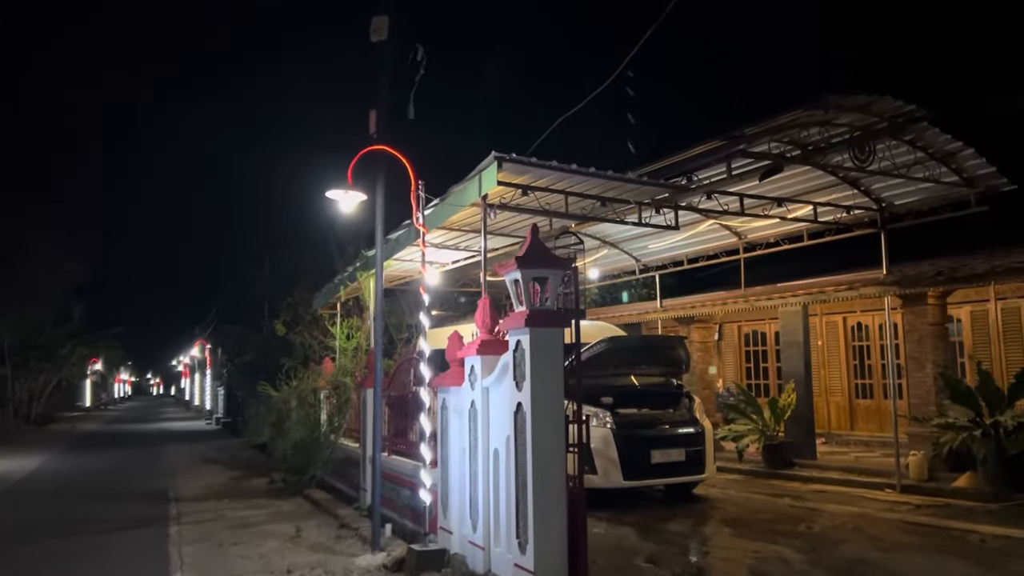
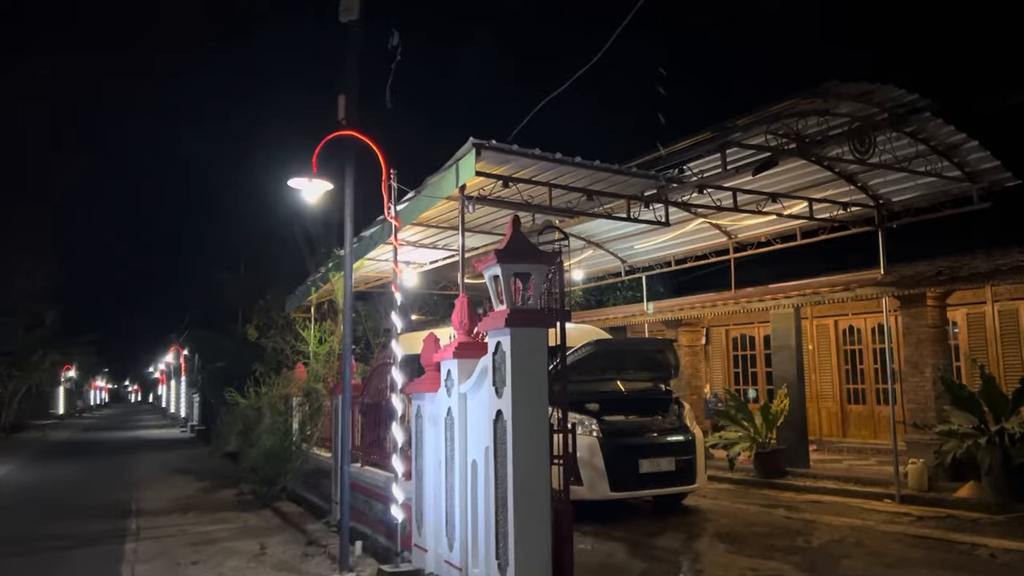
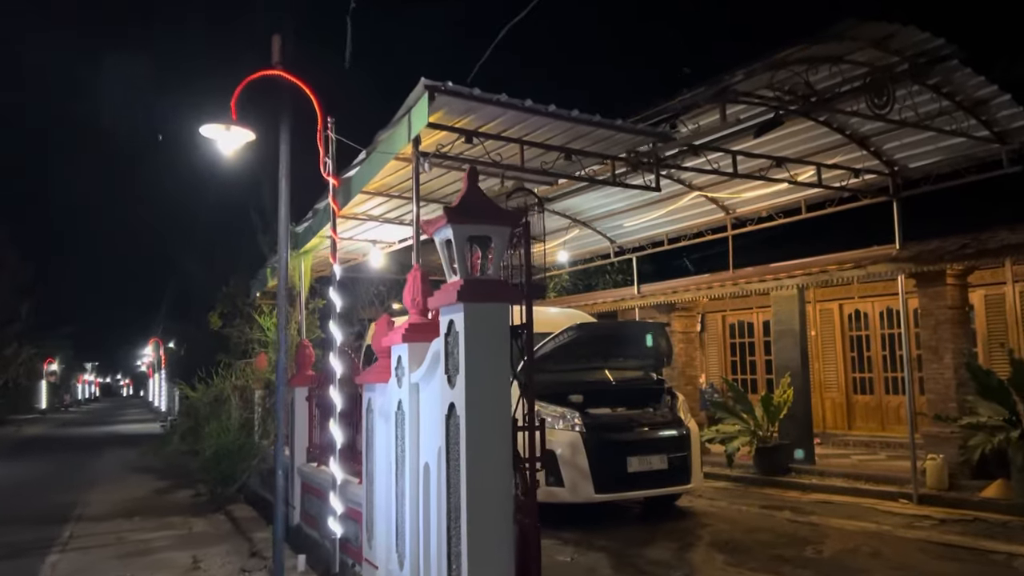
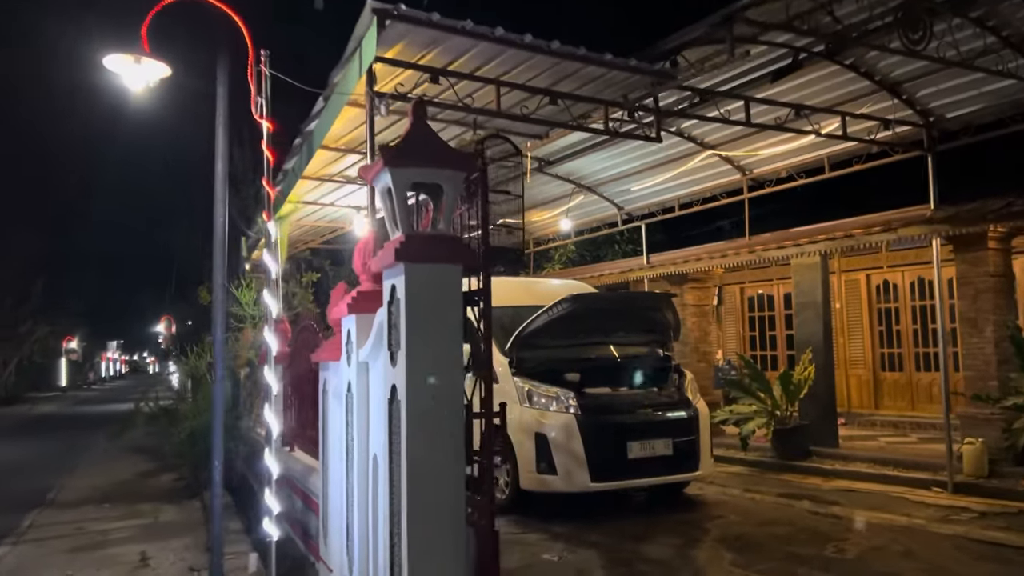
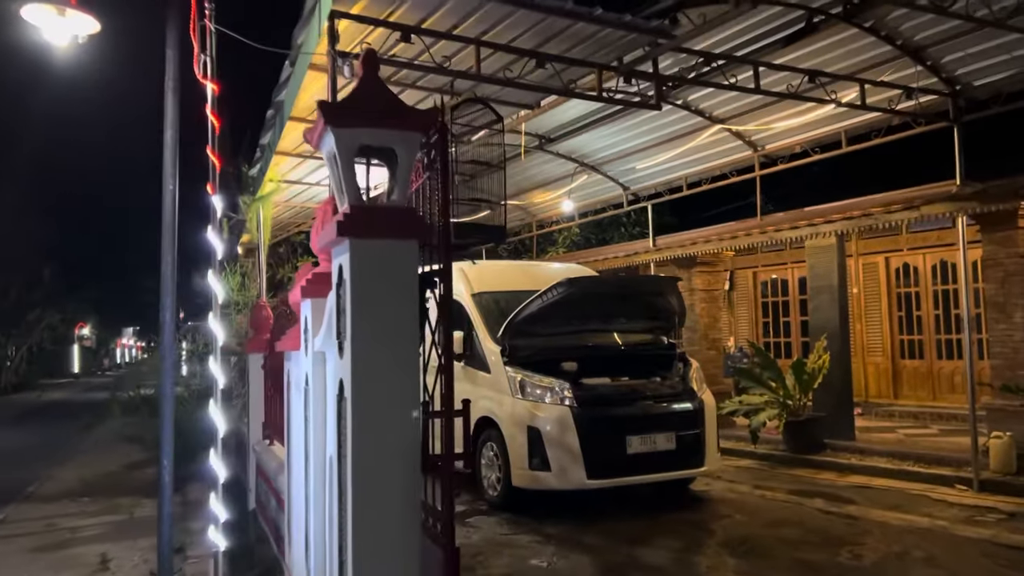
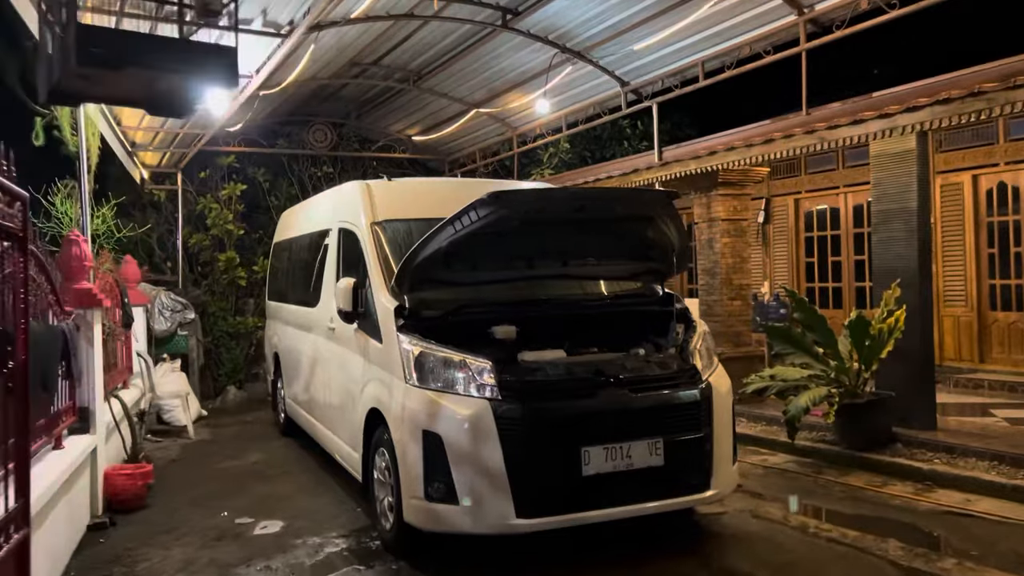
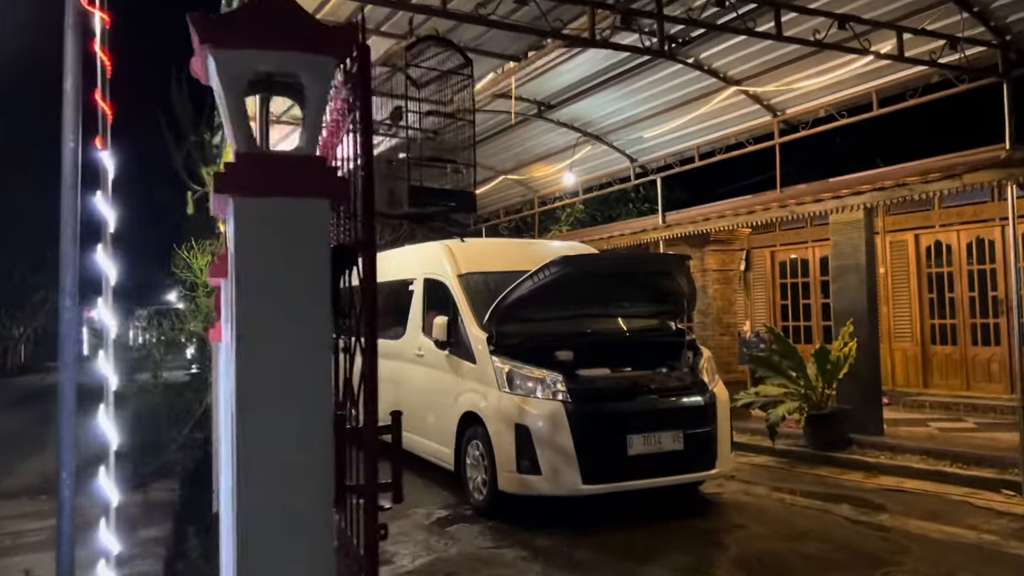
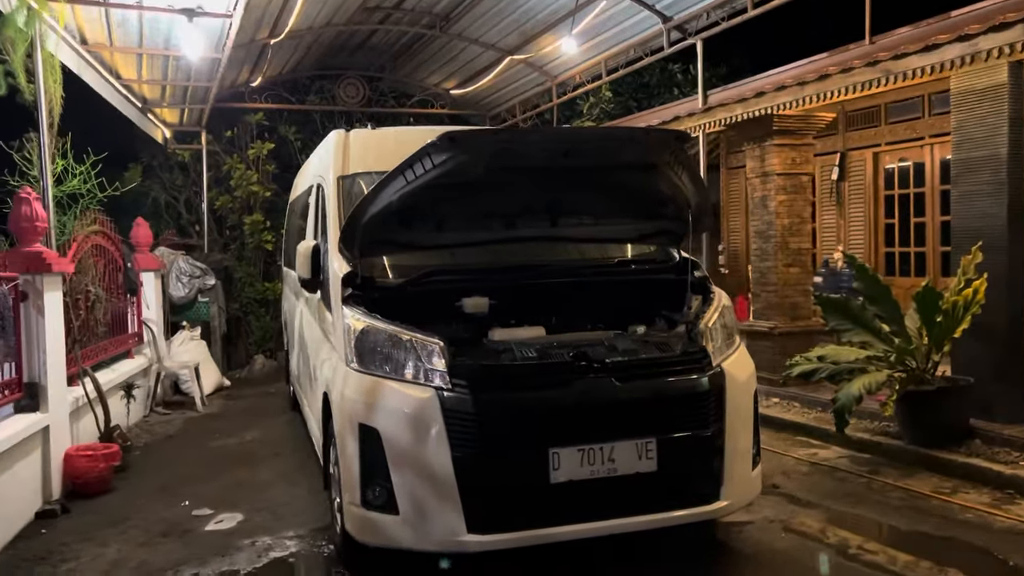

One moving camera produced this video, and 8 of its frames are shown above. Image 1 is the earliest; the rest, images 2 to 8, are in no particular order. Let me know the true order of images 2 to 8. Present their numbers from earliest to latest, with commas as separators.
2, 3, 4, 5, 7, 6, 8
